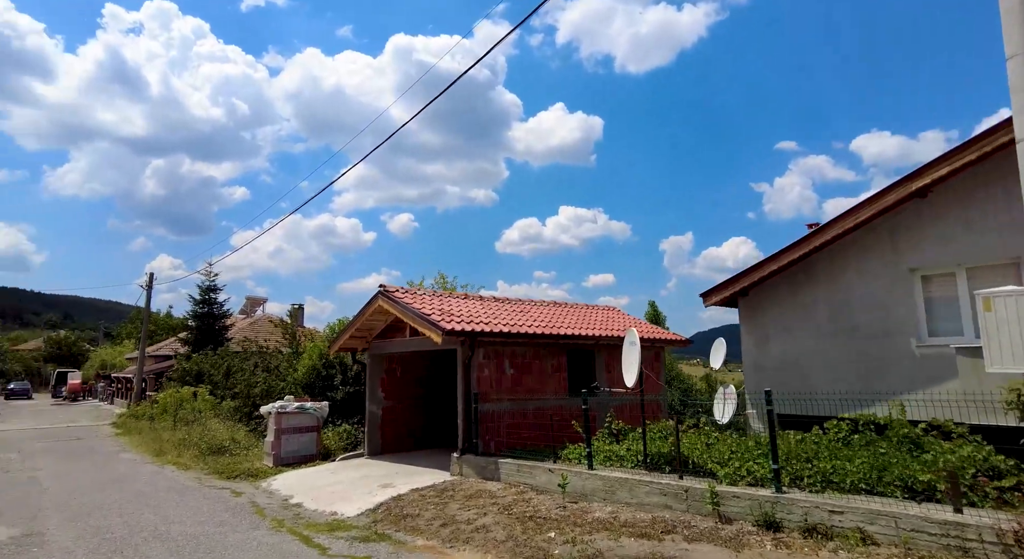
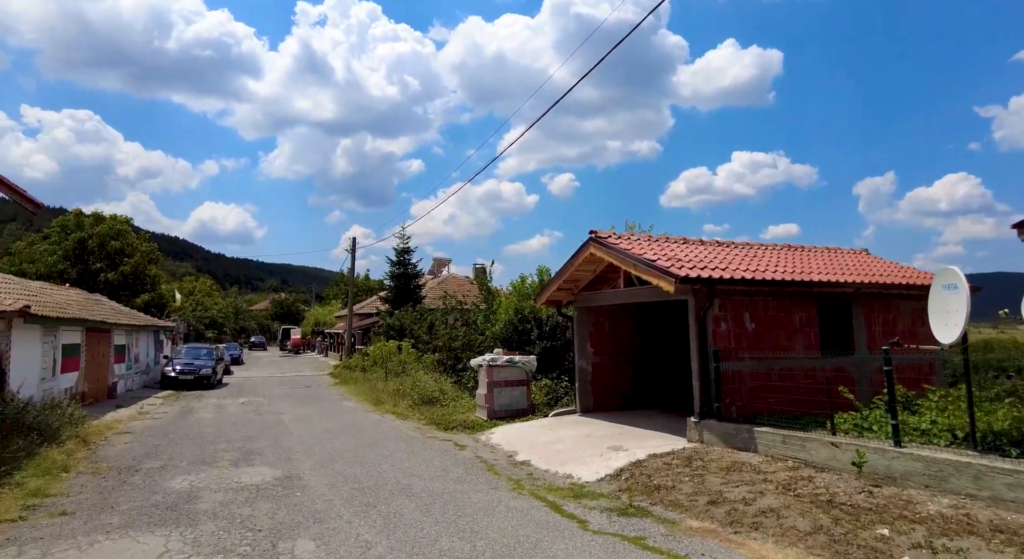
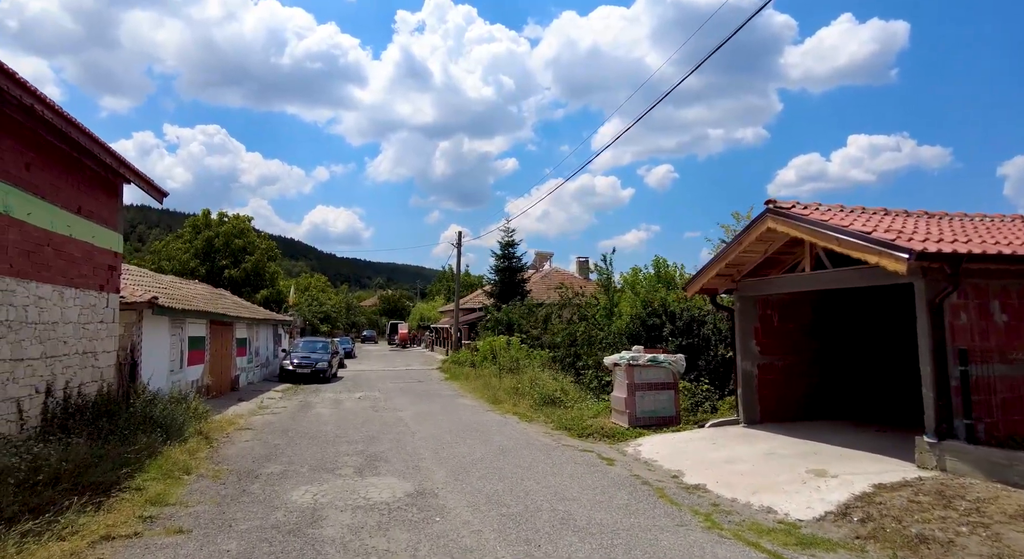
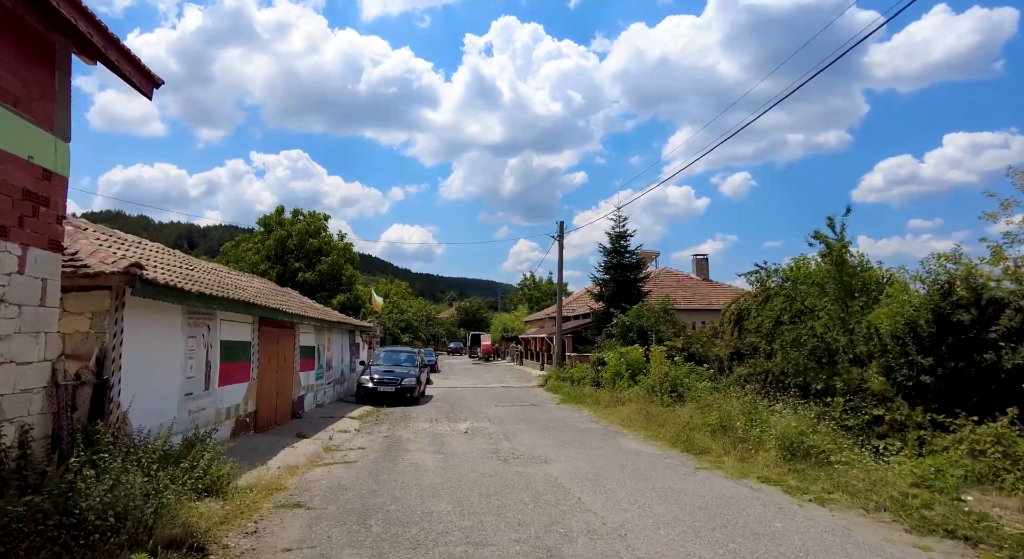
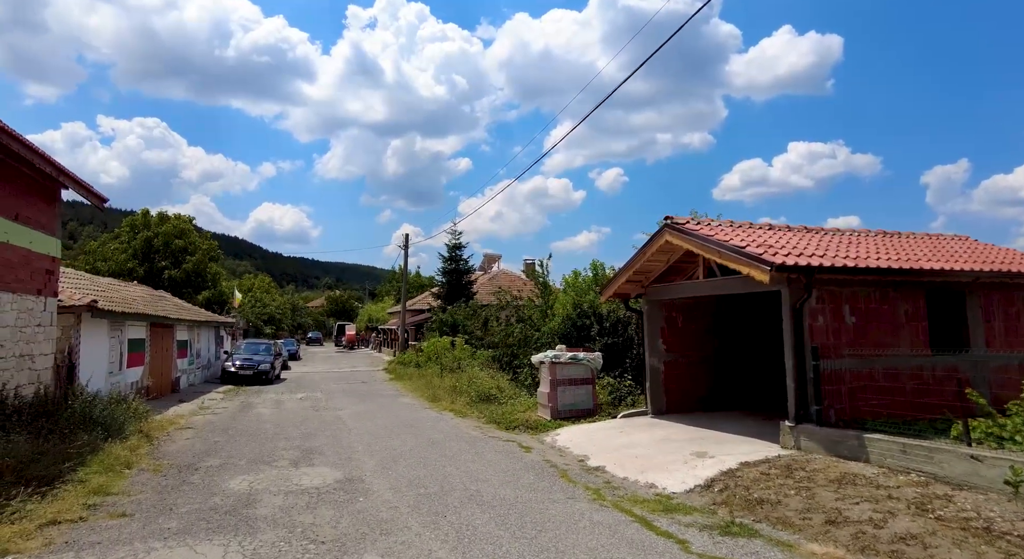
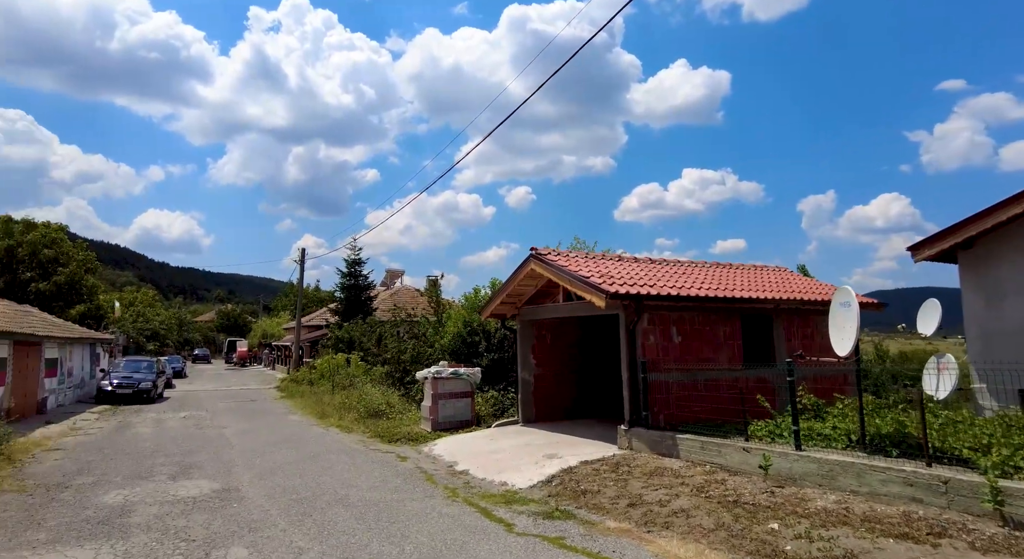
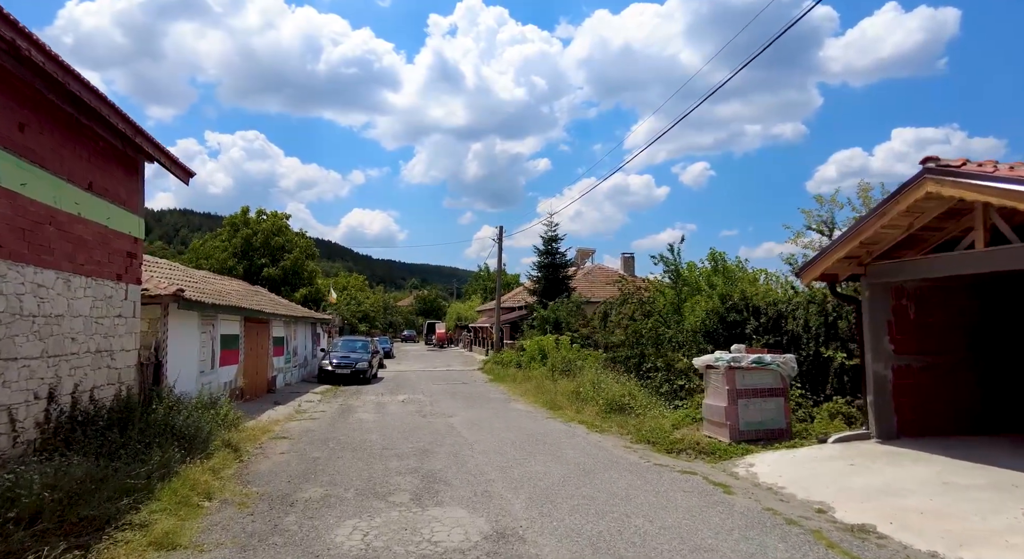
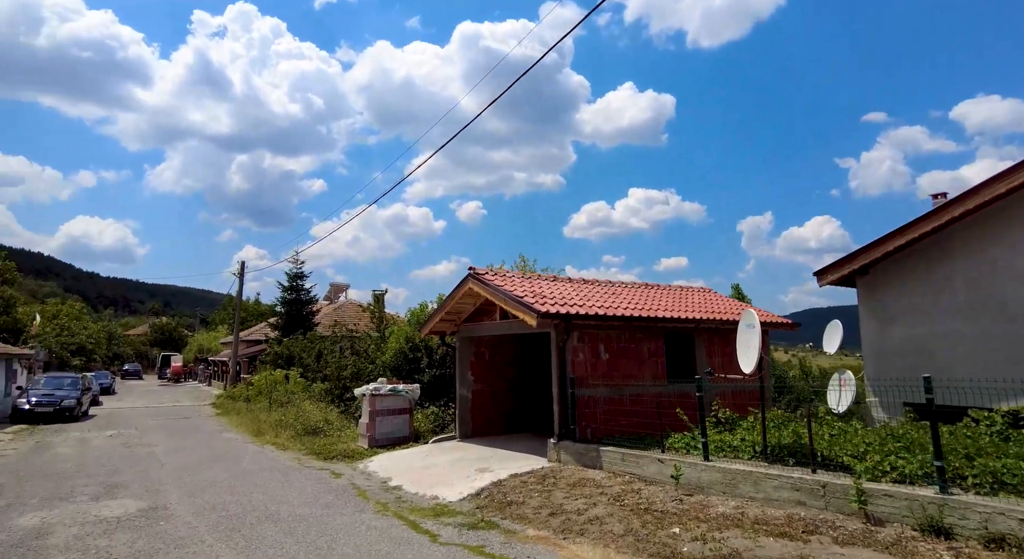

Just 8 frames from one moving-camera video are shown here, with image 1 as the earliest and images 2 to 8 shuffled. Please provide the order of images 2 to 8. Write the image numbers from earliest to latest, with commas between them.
8, 6, 2, 5, 3, 7, 4
